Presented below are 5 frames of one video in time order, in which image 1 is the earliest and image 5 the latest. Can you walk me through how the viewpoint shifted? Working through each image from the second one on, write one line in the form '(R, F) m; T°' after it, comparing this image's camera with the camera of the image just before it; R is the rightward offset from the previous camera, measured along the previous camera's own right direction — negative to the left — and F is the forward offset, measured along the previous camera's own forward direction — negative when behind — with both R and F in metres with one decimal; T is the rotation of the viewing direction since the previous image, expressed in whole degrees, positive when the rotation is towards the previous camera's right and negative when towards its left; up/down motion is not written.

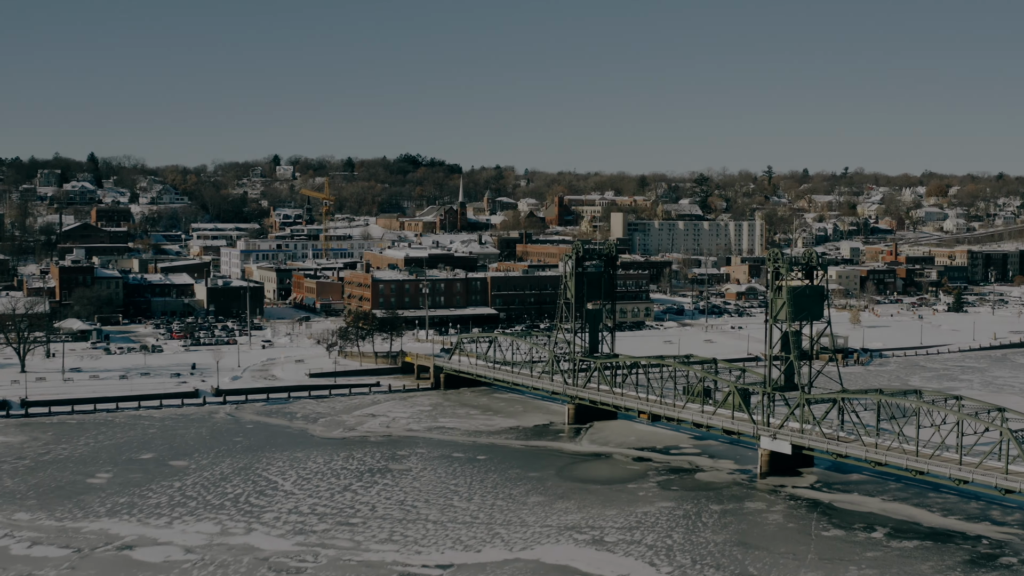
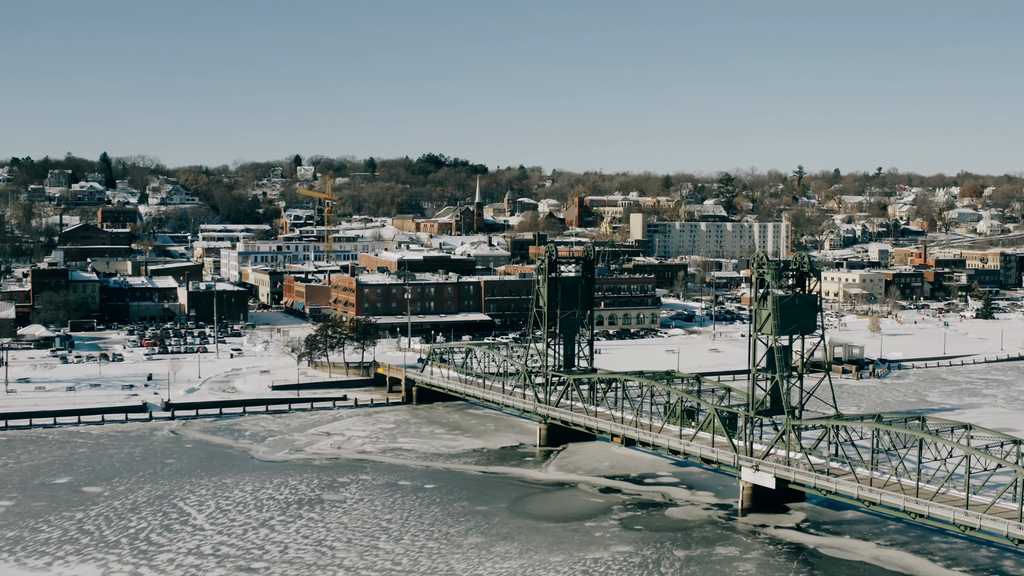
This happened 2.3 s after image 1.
(+2.2, +3.6) m; -2°
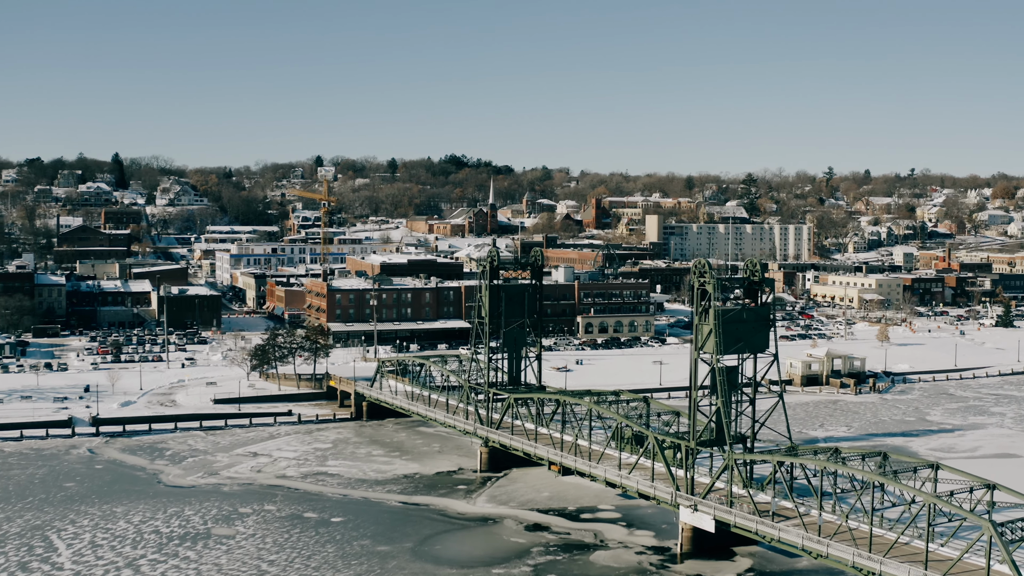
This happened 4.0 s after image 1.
(+2.8, +3.2) m; -2°
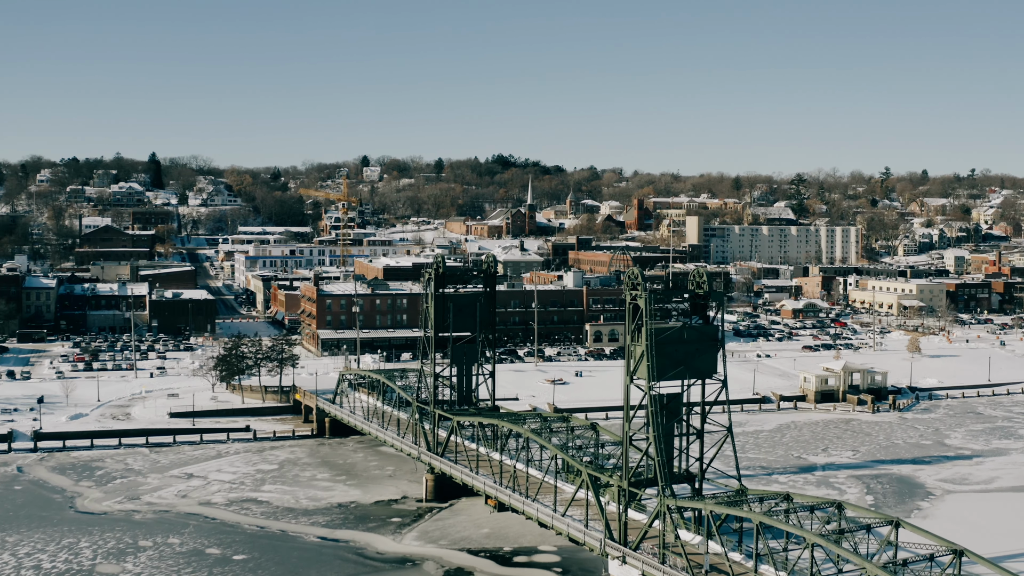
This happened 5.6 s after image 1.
(+2.9, +3.1) m; -3°
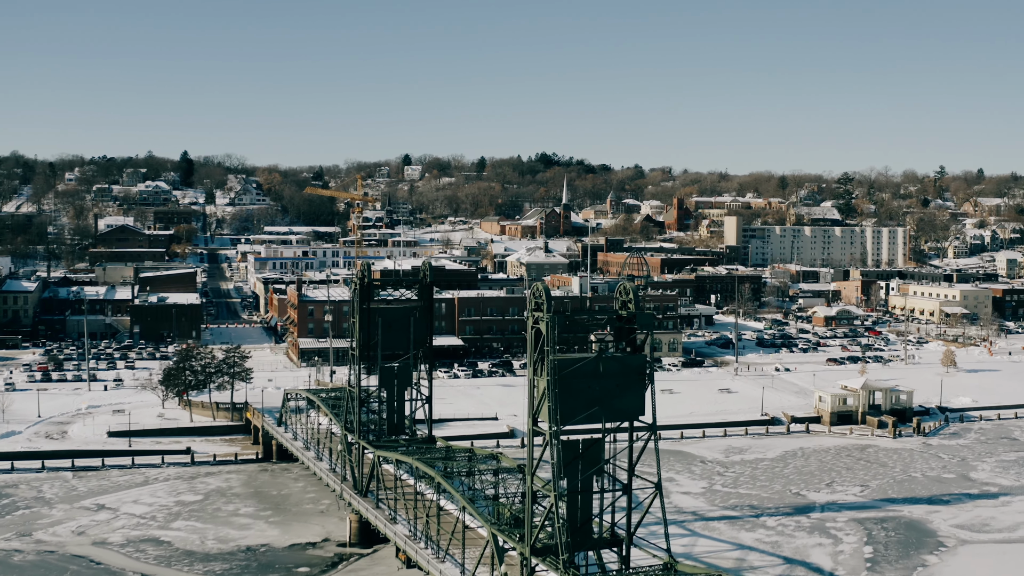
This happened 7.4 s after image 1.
(+2.7, +3.7) m; -3°
